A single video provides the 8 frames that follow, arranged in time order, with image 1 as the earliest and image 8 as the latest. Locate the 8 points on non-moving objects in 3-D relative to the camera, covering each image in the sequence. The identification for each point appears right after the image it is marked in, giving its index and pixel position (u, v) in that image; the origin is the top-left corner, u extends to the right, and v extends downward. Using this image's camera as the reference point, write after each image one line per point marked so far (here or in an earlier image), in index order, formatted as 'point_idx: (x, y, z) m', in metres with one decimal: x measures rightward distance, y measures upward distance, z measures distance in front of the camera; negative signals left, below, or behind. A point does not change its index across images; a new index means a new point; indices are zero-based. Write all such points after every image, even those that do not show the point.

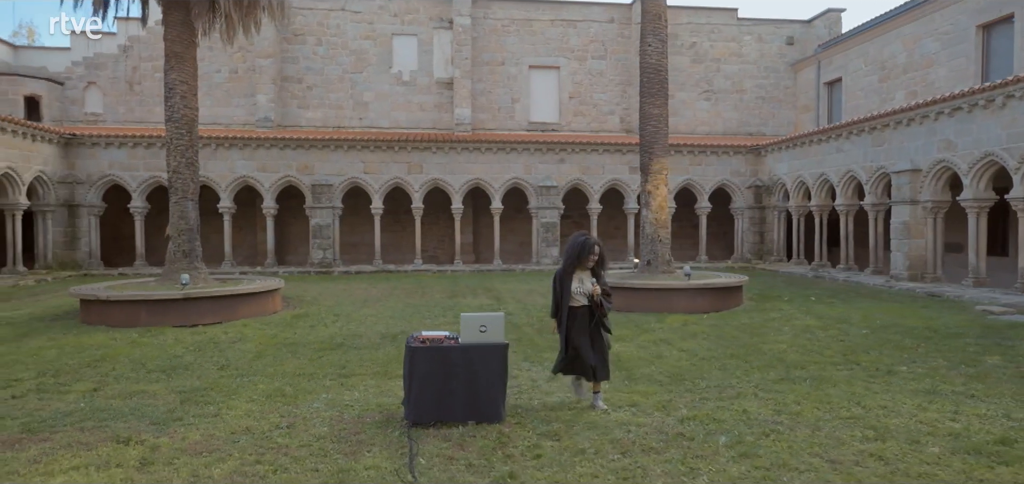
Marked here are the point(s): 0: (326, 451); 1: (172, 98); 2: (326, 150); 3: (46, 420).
0: (-1.2, -1.3, +3.8) m
1: (-5.4, +2.3, +9.6) m
2: (-5.2, +2.6, +16.8) m
3: (-3.3, -1.3, +4.3) m
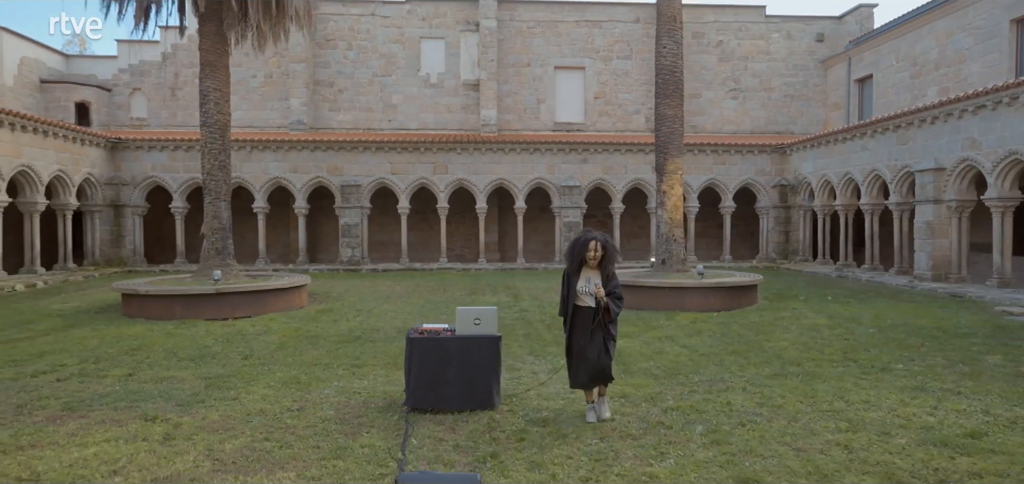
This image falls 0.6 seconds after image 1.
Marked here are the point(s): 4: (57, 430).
0: (-1.3, -1.3, +4.2) m
1: (-5.1, +2.3, +10.2) m
2: (-4.5, +2.6, +17.3) m
3: (-3.4, -1.2, +4.8) m
4: (-3.0, -1.3, +4.0) m
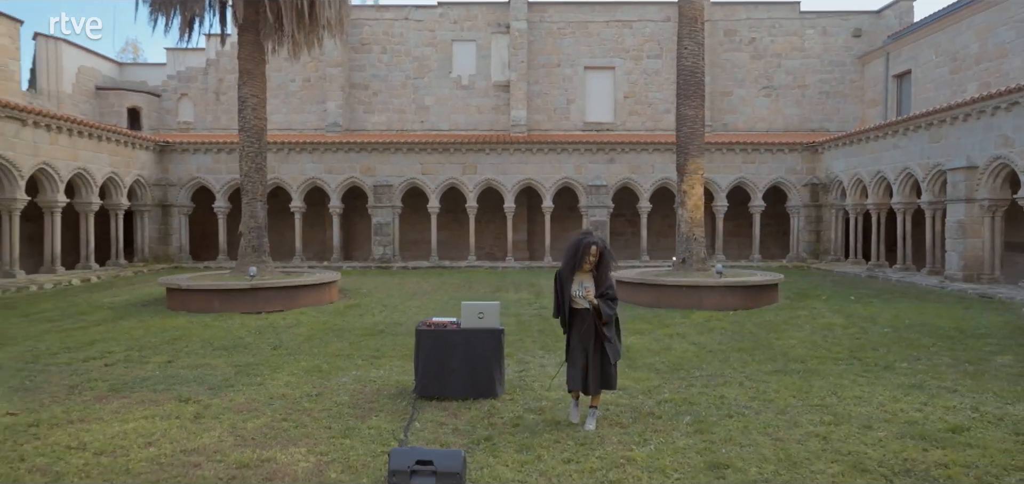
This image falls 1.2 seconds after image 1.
0: (-1.3, -1.3, +4.6) m
1: (-4.8, +2.4, +10.7) m
2: (-3.7, +2.6, +17.9) m
3: (-3.3, -1.2, +5.3) m
4: (-3.1, -1.2, +4.5) m
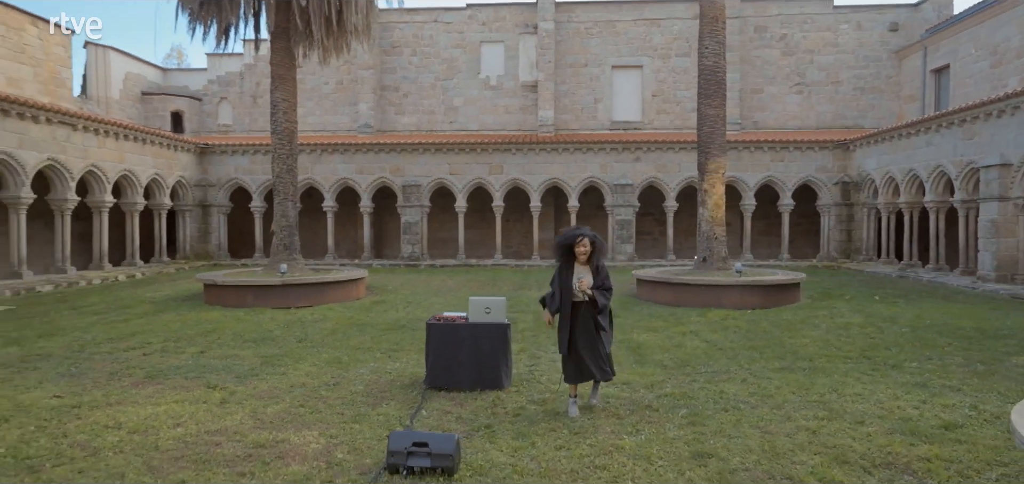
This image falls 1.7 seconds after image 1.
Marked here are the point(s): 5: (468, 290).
0: (-1.3, -1.3, +4.8) m
1: (-4.4, +2.4, +11.2) m
2: (-2.9, +2.7, +18.2) m
3: (-3.3, -1.2, +5.7) m
4: (-3.0, -1.2, +4.9) m
5: (-0.9, -1.0, +12.3) m
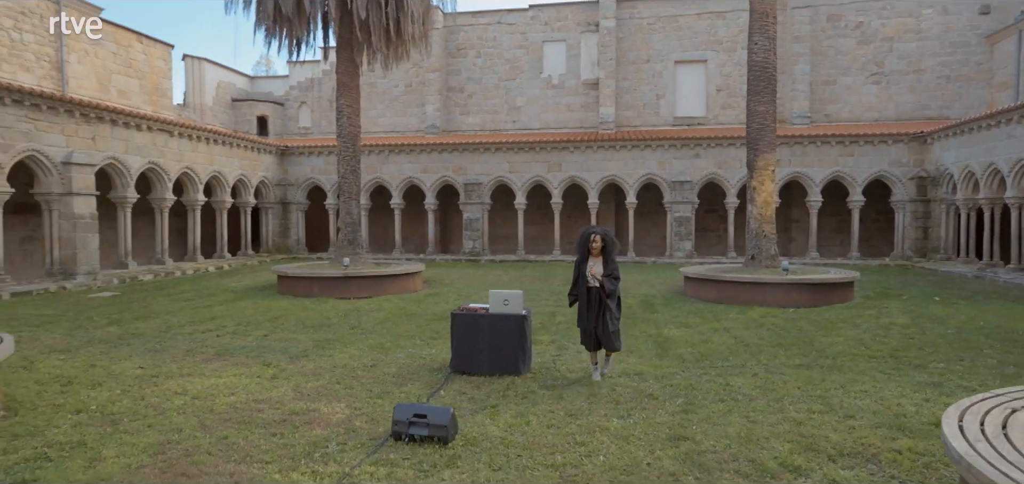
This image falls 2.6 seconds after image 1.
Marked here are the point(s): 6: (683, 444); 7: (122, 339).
0: (-1.1, -1.2, +5.4) m
1: (-3.4, +2.5, +12.1) m
2: (-1.1, +2.8, +18.9) m
3: (-3.0, -1.2, +6.5) m
4: (-2.9, -1.2, +5.7) m
5: (+0.2, -0.9, +12.8) m
6: (+1.1, -1.3, +3.8) m
7: (-4.5, -1.1, +7.0) m
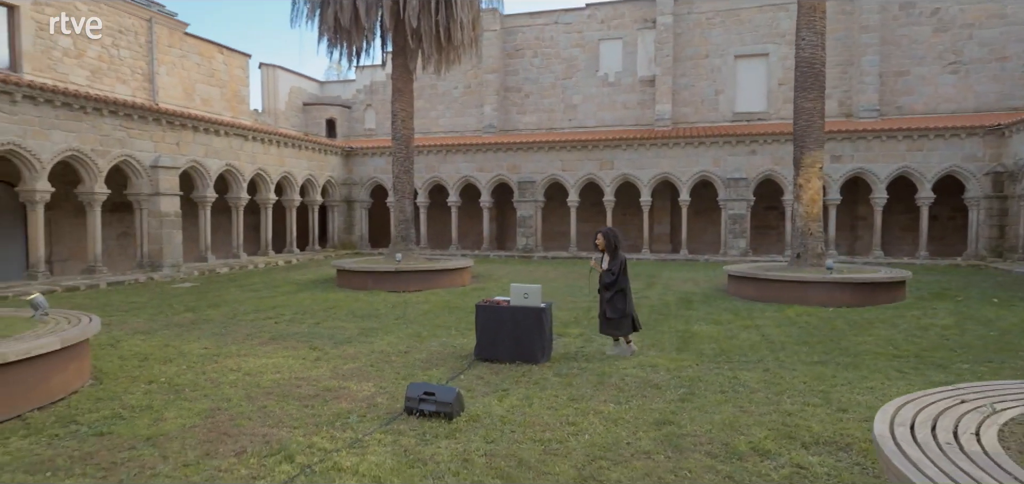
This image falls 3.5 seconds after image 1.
0: (-1.0, -1.2, +5.9) m
1: (-2.5, +2.6, +12.8) m
2: (+0.6, +2.9, +19.3) m
3: (-2.7, -1.1, +7.2) m
4: (-2.7, -1.1, +6.4) m
5: (+1.1, -0.8, +13.1) m
6: (+1.0, -1.2, +4.0) m
7: (-4.1, -1.1, +7.9) m
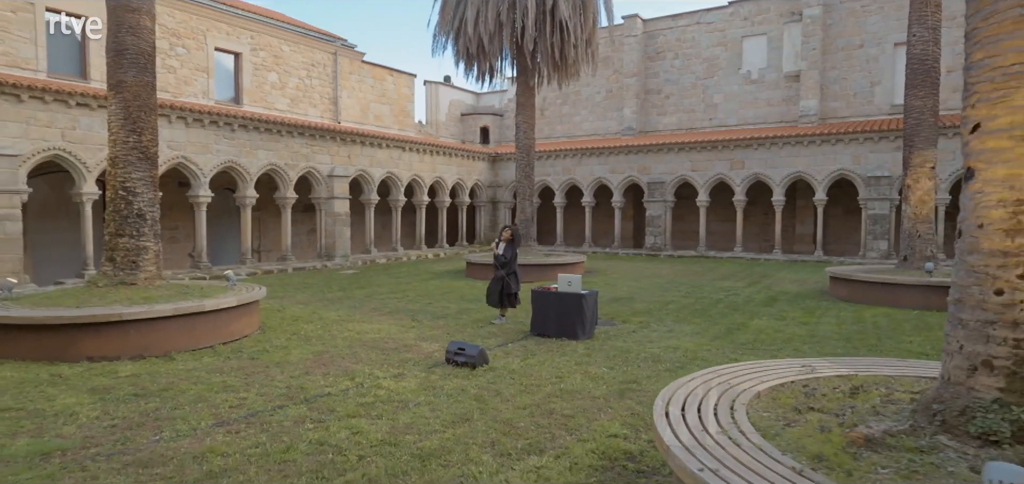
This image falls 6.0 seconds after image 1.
0: (-0.4, -1.2, +7.5) m
1: (+0.1, +2.6, +14.5) m
2: (+4.9, +2.9, +19.9) m
3: (-1.7, -1.0, +9.2) m
4: (-1.9, -1.1, +8.5) m
5: (+3.6, -0.8, +13.8) m
6: (+1.0, -1.2, +5.1) m
7: (-2.9, -1.0, +10.3) m
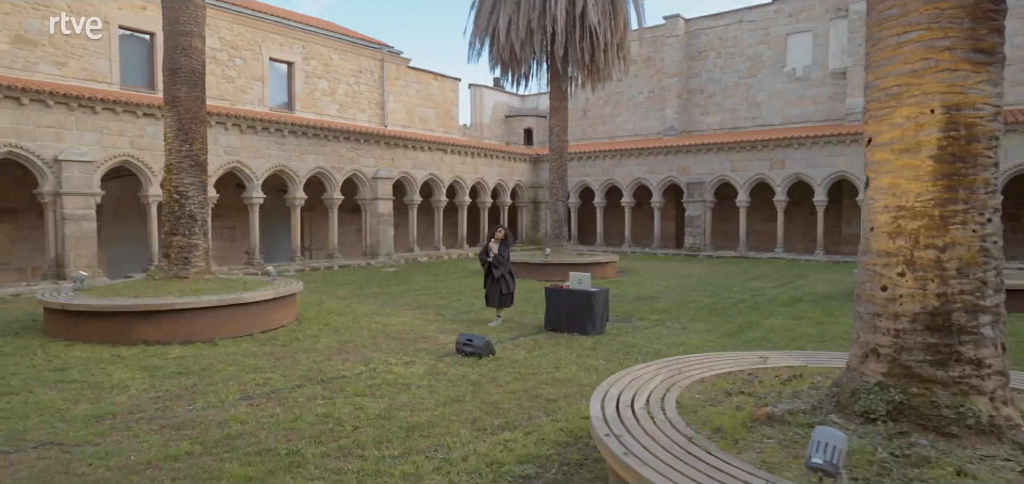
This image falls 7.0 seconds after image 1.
0: (-0.2, -1.2, +8.0) m
1: (+0.9, +2.6, +14.9) m
2: (+6.2, +2.9, +19.9) m
3: (-1.4, -1.0, +9.8) m
4: (-1.6, -1.0, +9.1) m
5: (+4.4, -0.8, +13.9) m
6: (+1.0, -1.2, +5.5) m
7: (-2.5, -0.9, +10.9) m
